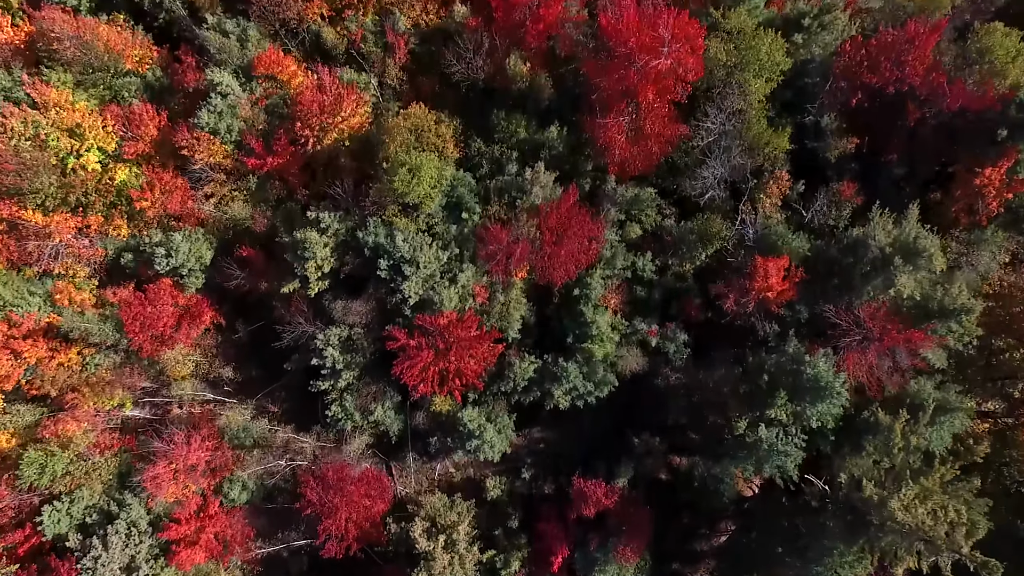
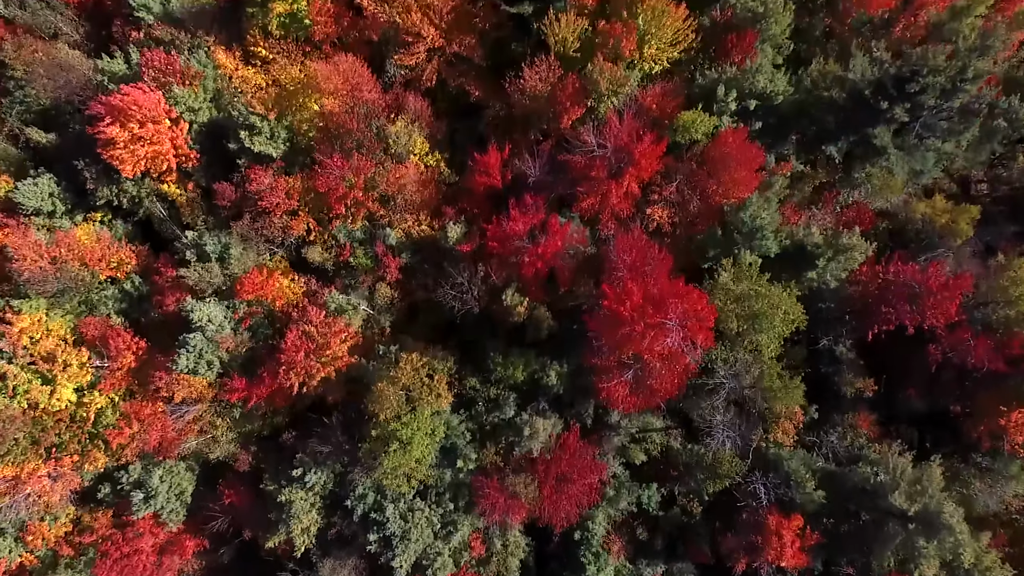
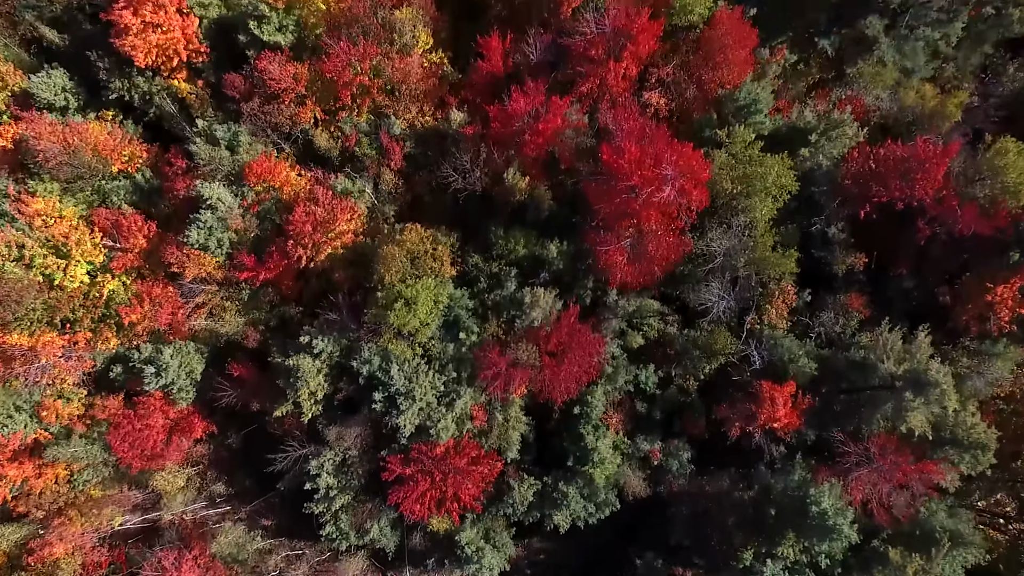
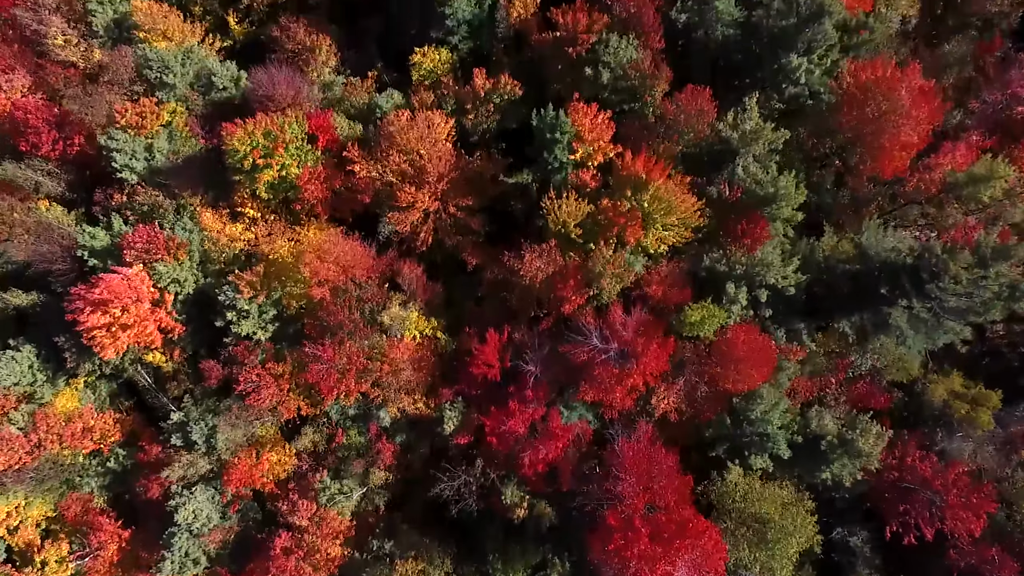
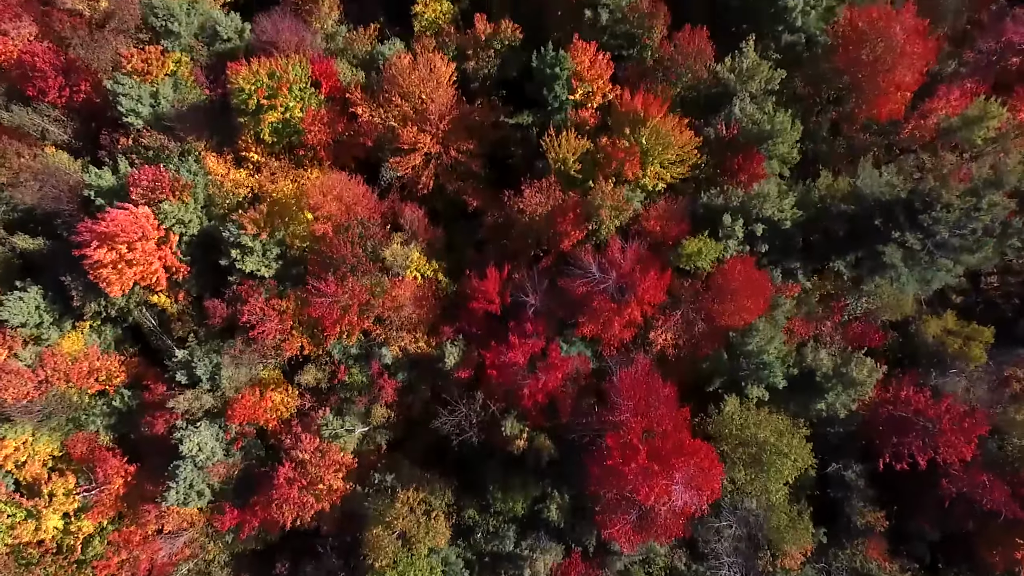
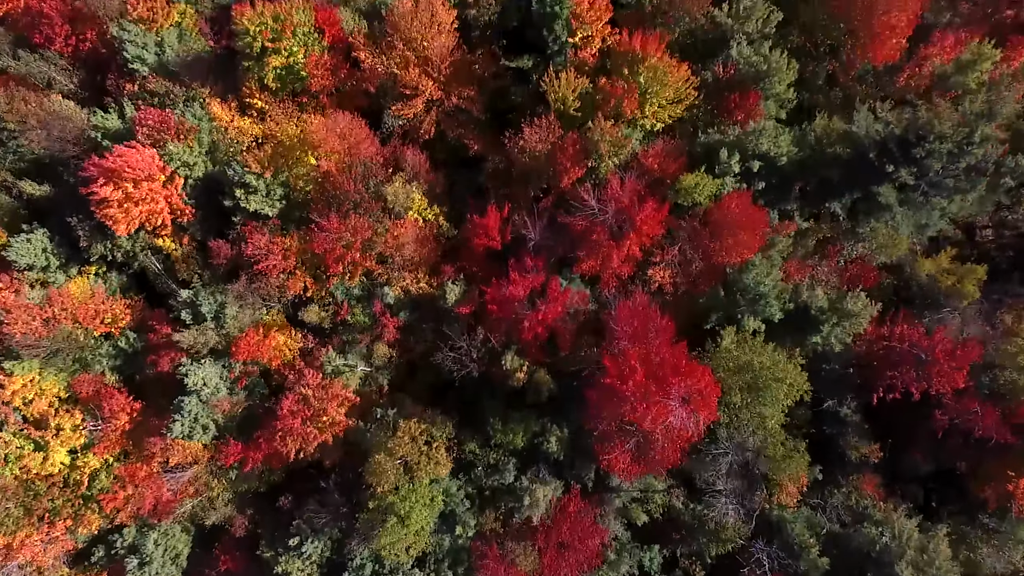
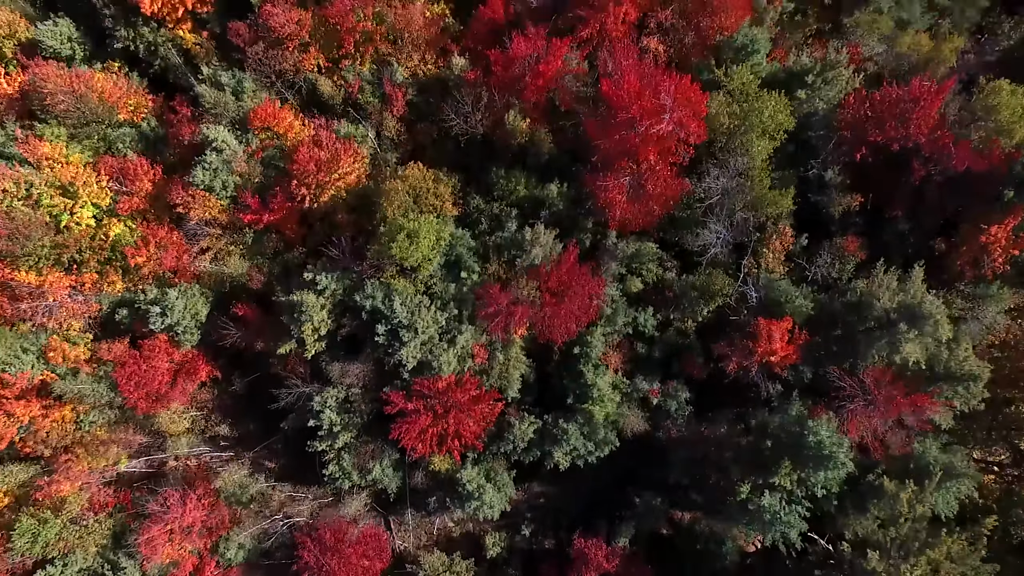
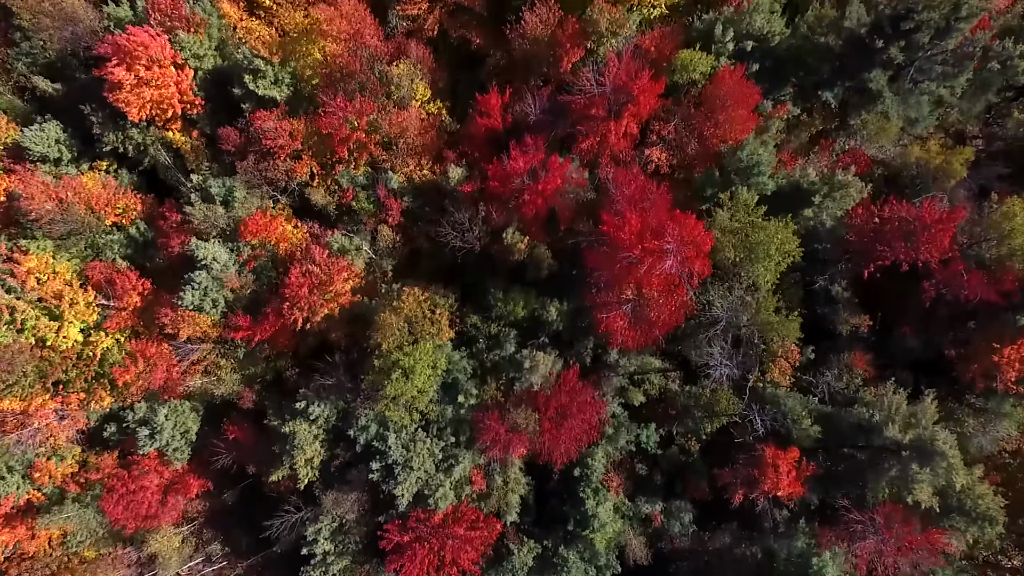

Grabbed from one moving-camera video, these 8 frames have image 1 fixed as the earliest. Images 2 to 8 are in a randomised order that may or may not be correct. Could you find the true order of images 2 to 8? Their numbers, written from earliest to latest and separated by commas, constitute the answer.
7, 3, 8, 2, 6, 5, 4
